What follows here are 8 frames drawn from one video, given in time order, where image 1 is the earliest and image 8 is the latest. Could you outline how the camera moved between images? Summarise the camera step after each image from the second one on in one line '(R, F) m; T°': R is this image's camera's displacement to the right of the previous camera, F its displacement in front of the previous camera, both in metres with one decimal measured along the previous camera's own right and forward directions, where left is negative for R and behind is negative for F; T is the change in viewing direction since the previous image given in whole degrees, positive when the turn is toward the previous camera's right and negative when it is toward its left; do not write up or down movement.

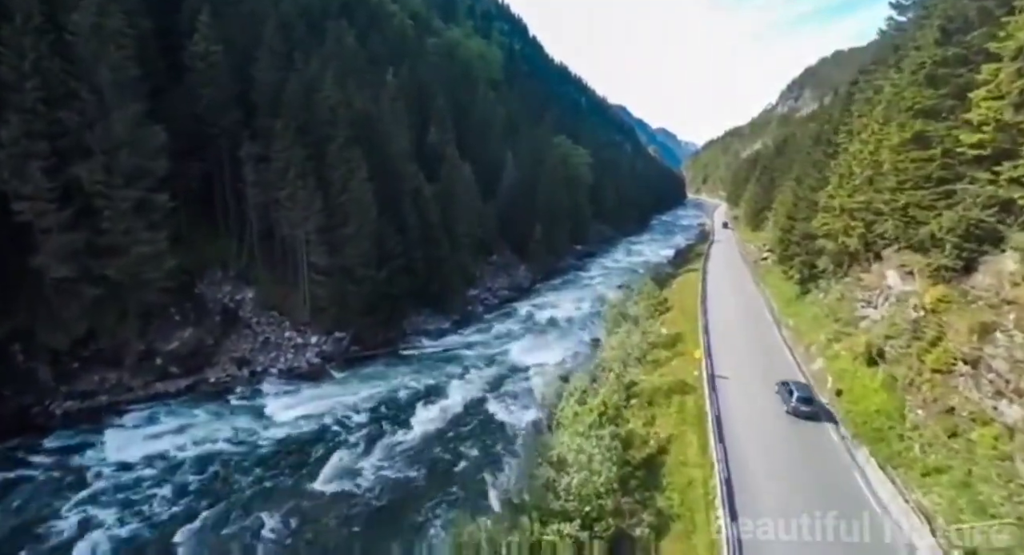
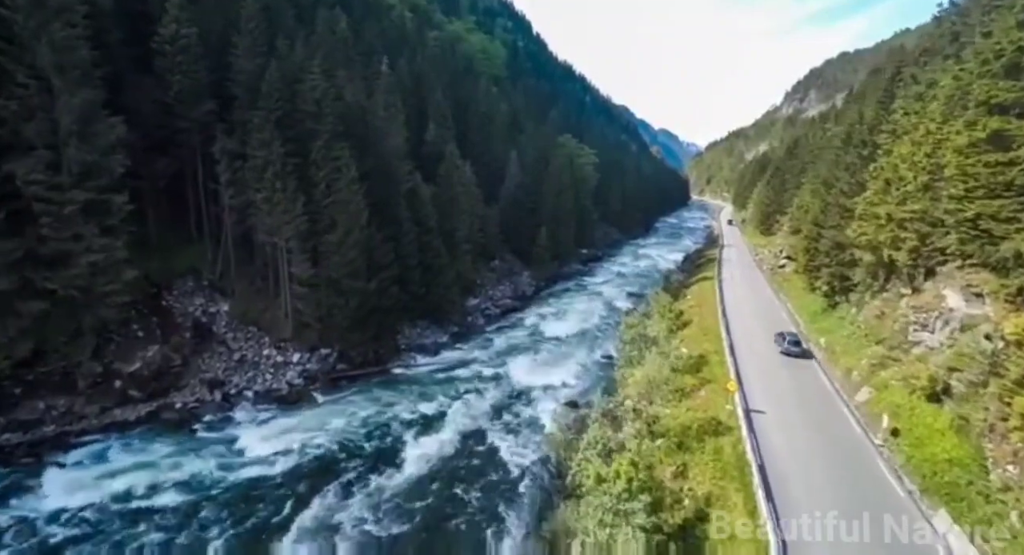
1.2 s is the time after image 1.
(-0.2, +3.0) m; 0°
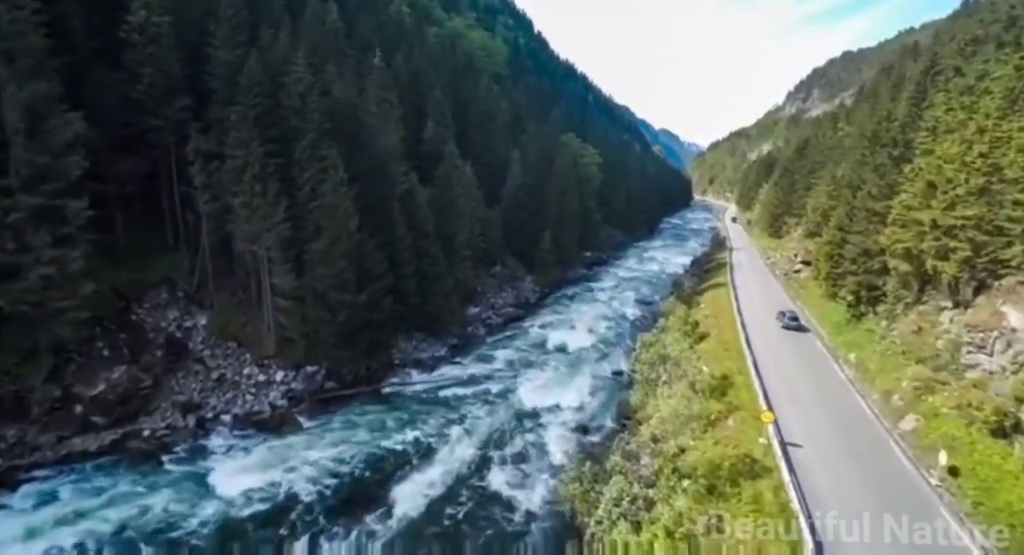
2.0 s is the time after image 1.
(-0.2, +2.3) m; 0°
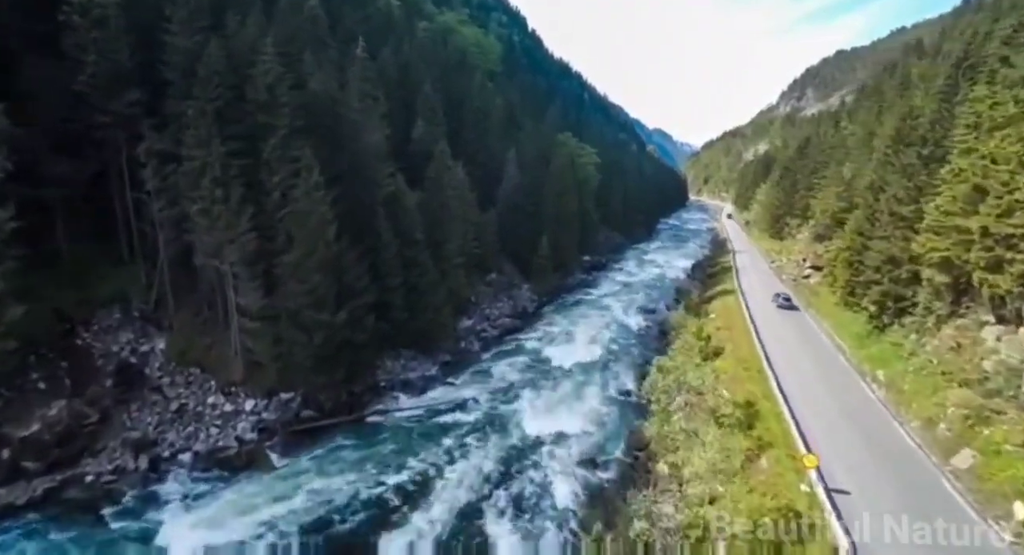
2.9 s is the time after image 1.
(-0.2, +2.6) m; +1°
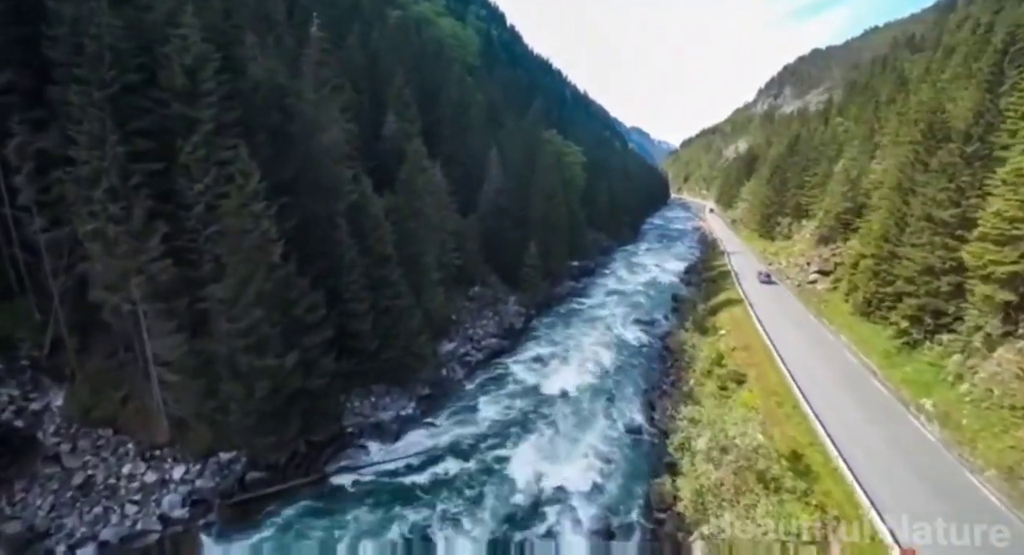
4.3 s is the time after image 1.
(-0.4, +4.1) m; +2°
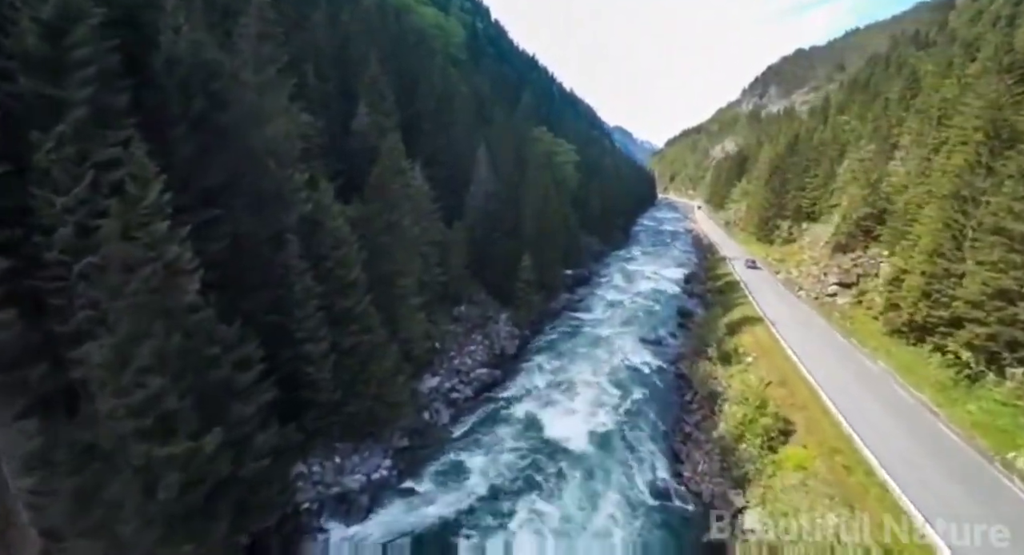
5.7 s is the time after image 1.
(-0.6, +4.7) m; +2°
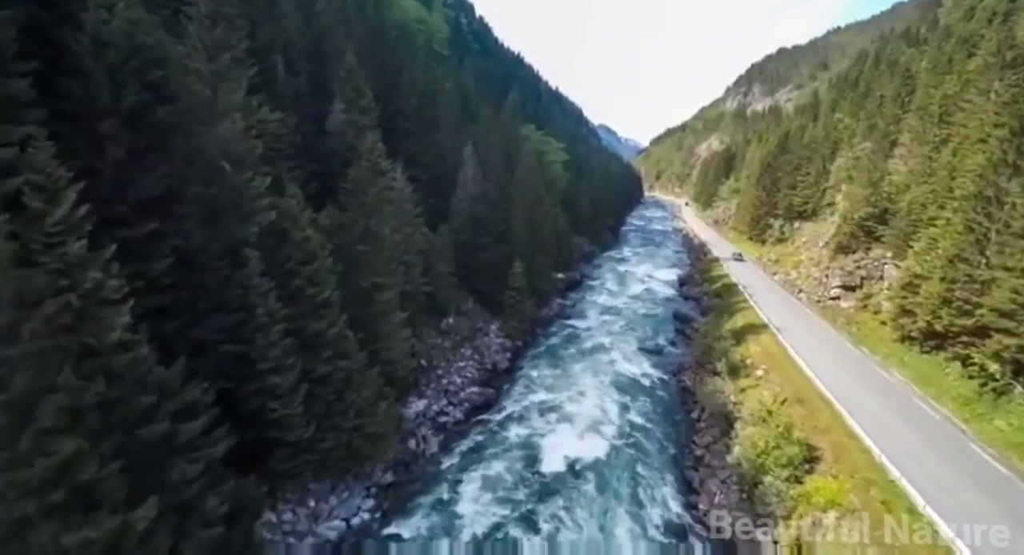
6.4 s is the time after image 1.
(-0.3, +2.2) m; +2°
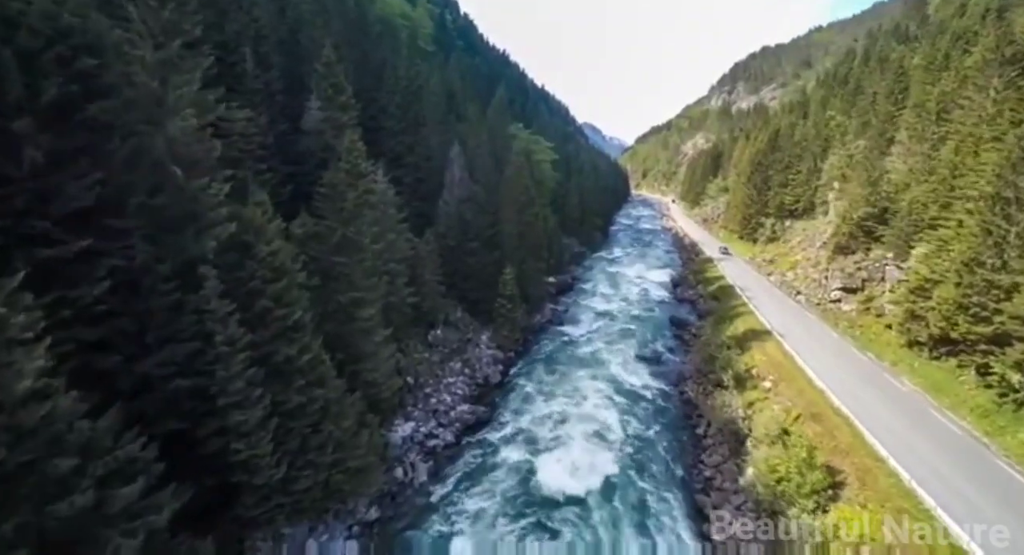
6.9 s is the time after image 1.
(-0.3, +1.8) m; +2°
